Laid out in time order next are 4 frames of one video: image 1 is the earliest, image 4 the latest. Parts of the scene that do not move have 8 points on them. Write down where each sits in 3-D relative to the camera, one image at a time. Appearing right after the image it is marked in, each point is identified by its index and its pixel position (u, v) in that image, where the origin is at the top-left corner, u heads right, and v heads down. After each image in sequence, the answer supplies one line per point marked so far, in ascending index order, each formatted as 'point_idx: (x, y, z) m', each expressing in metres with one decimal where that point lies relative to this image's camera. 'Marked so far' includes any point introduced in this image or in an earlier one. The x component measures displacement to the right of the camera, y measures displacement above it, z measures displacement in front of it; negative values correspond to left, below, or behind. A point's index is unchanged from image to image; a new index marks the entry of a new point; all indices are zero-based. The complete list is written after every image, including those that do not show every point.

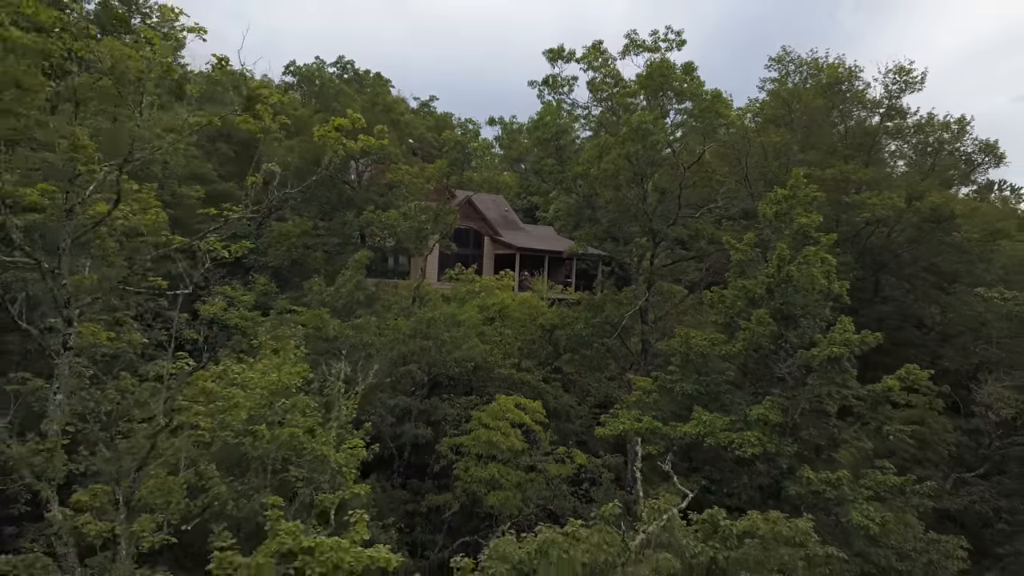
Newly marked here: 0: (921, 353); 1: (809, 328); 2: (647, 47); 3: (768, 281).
0: (+9.0, -1.4, +15.4) m
1: (+4.1, -0.5, +9.8) m
2: (+2.8, +5.0, +14.7) m
3: (+3.6, +0.1, +9.9) m
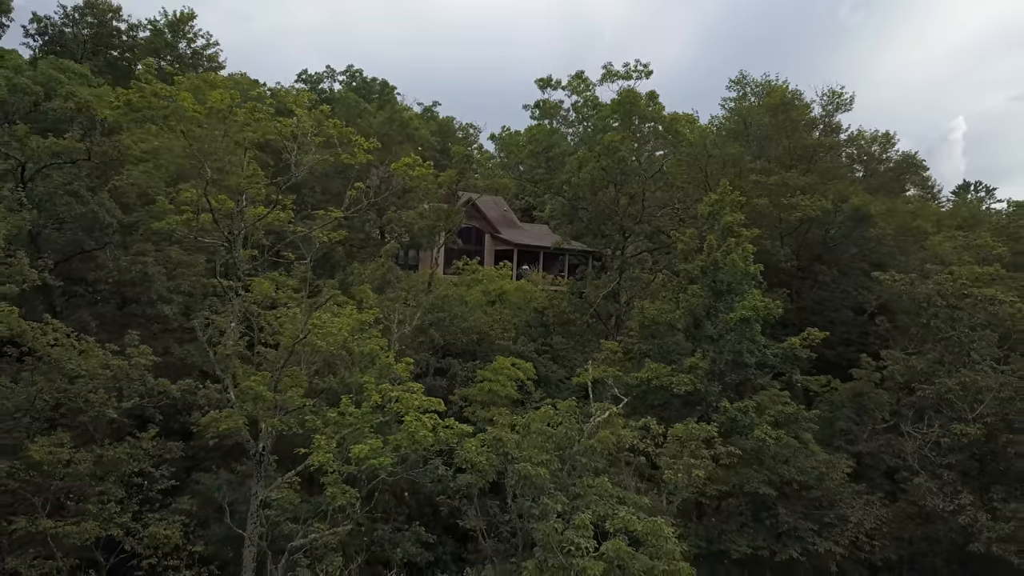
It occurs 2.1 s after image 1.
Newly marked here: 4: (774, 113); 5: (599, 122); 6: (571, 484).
0: (+8.9, -1.1, +18.5) m
1: (+4.0, -0.2, +12.9) m
2: (+2.8, +5.4, +17.8) m
3: (+3.5, +0.4, +13.0) m
4: (+7.2, +4.8, +19.4) m
5: (+2.1, +4.1, +17.3) m
6: (+0.7, -2.3, +8.5) m
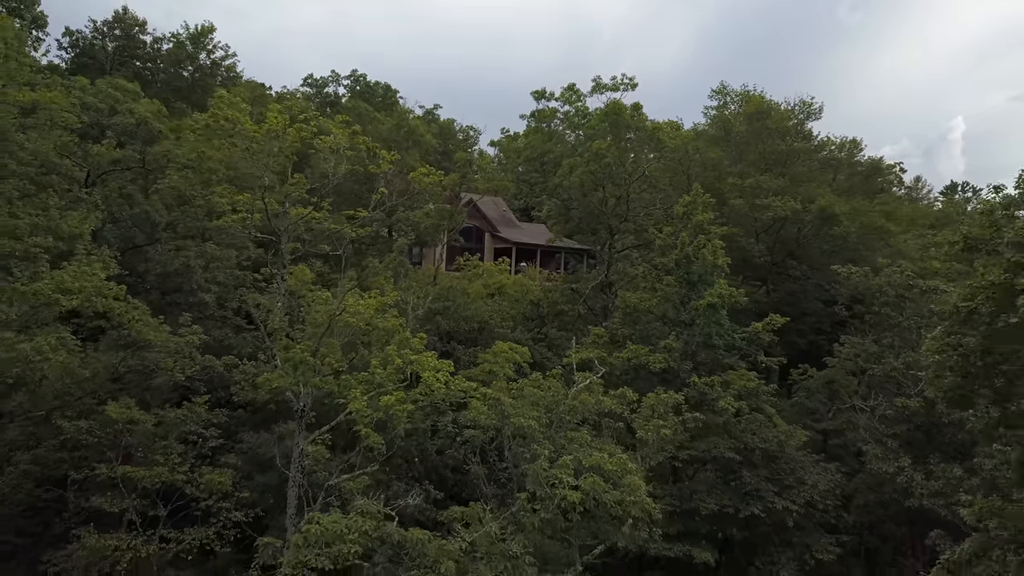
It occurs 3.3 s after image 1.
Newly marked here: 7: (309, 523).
0: (+8.9, -0.9, +20.2) m
1: (+4.0, 0.0, +14.6) m
2: (+2.7, +5.5, +19.5) m
3: (+3.5, +0.6, +14.7) m
4: (+7.2, +5.0, +21.1) m
5: (+2.1, +4.3, +19.1) m
6: (+0.7, -2.2, +10.2) m
7: (-2.2, -2.6, +7.8) m
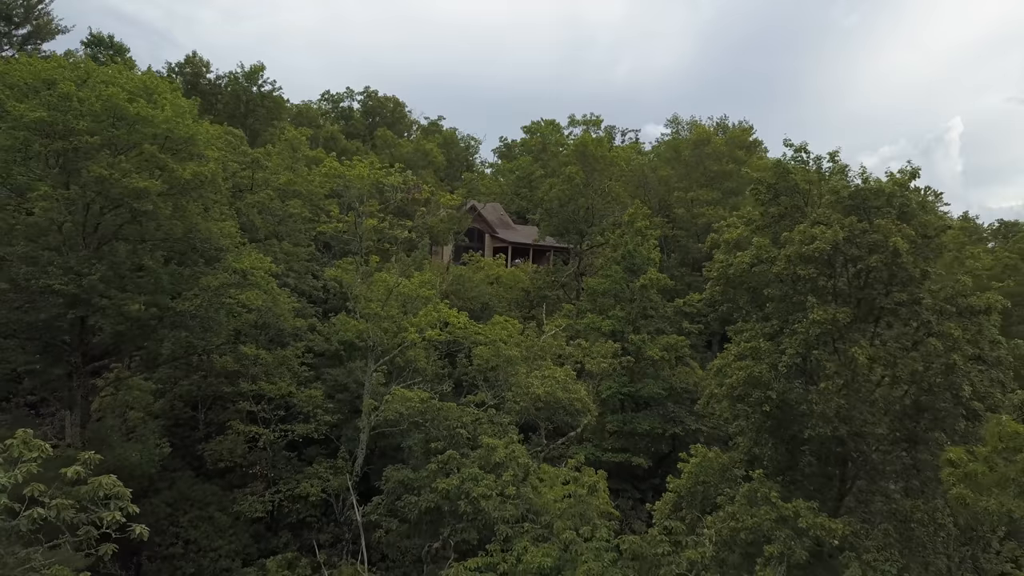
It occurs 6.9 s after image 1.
0: (+8.7, -0.5, +26.0) m
1: (+3.8, +0.4, +20.4) m
2: (+2.5, +5.9, +25.3) m
3: (+3.3, +1.0, +20.5) m
4: (+7.0, +5.4, +26.9) m
5: (+1.9, +4.7, +24.8) m
6: (+0.5, -1.8, +16.0) m
7: (-2.4, -2.2, +13.5) m
